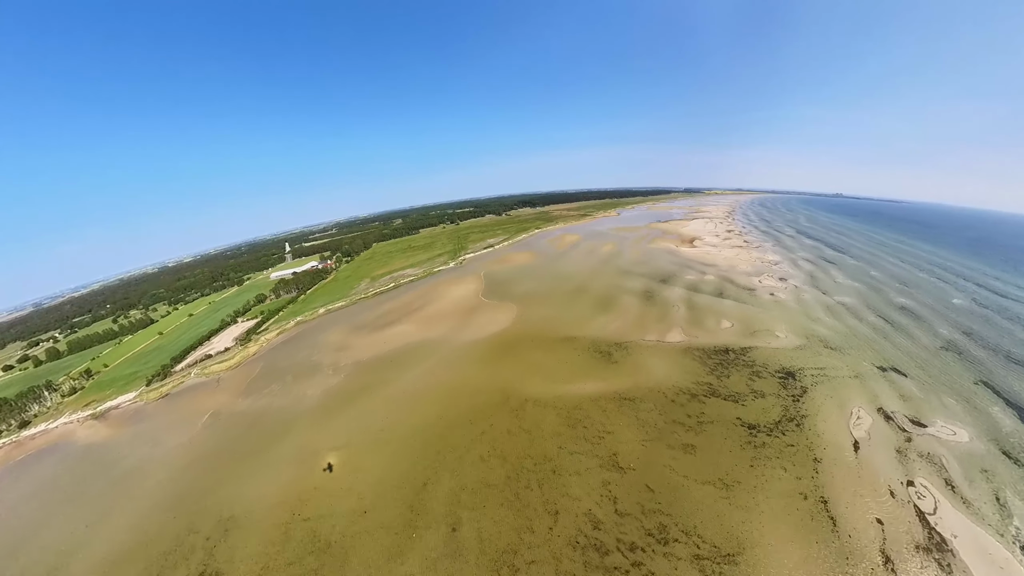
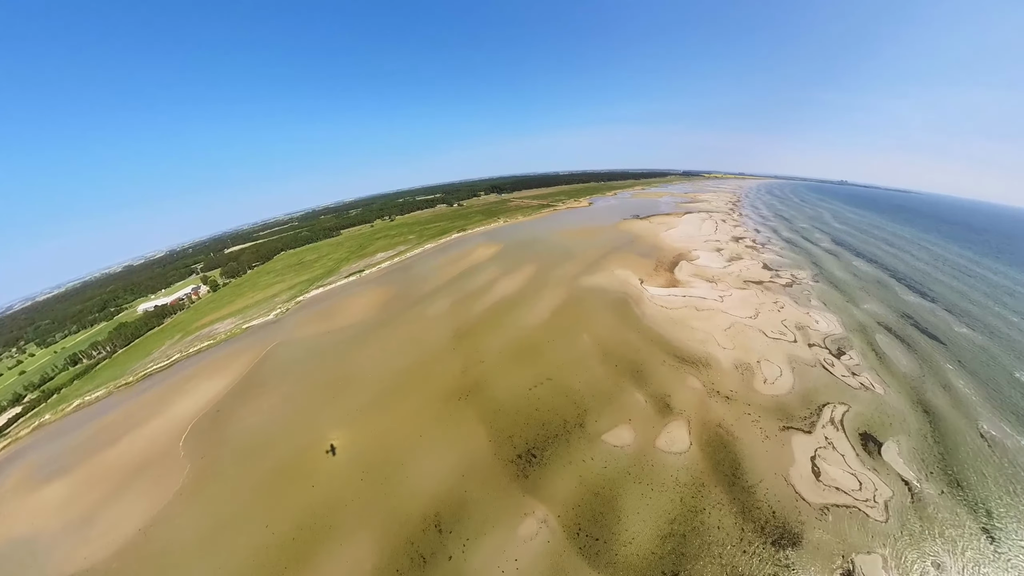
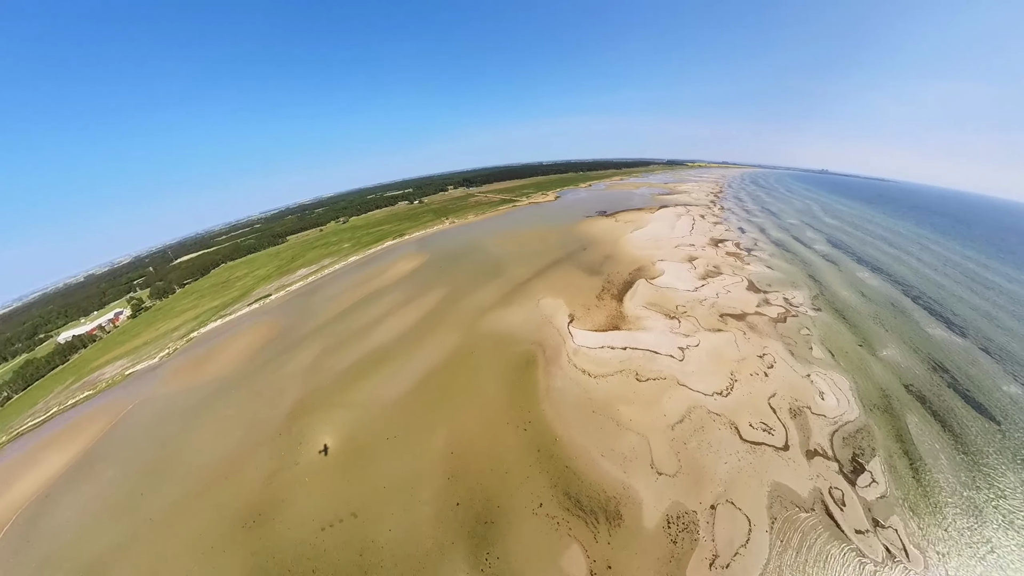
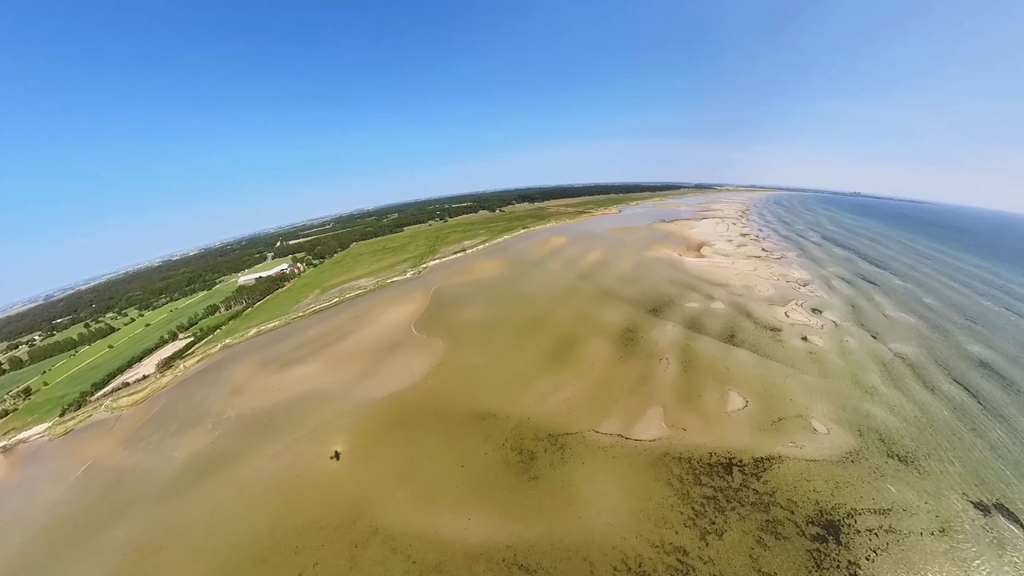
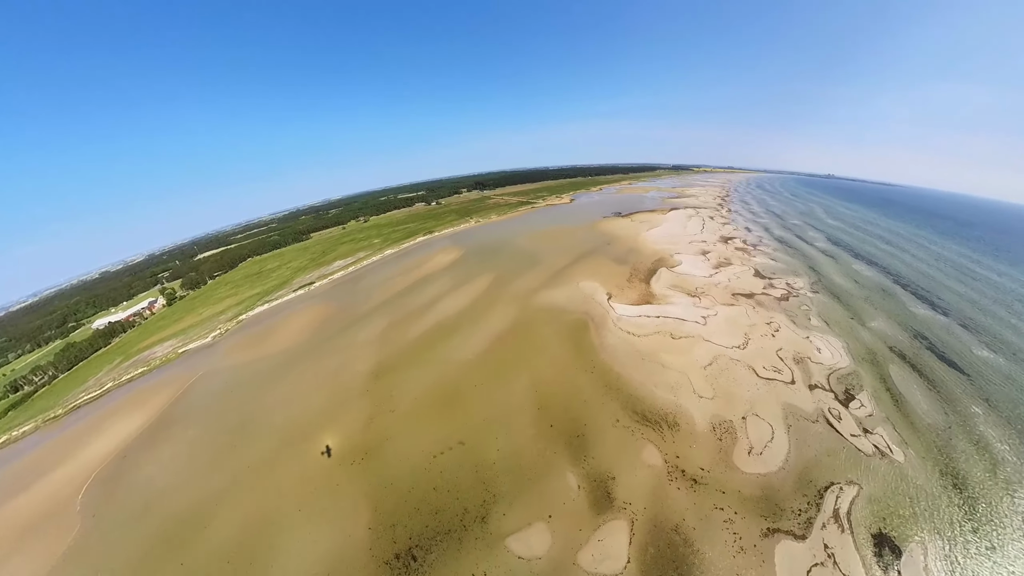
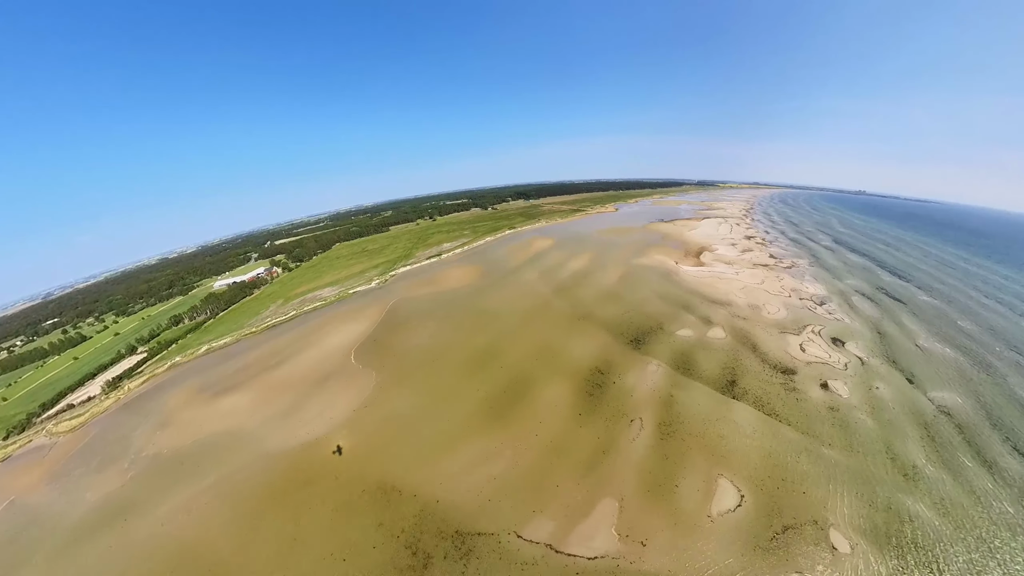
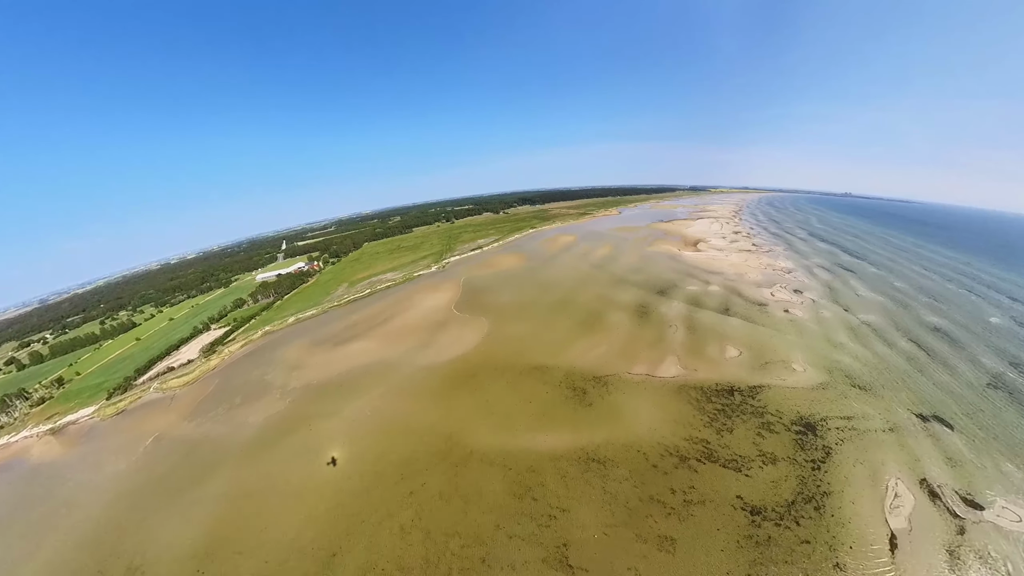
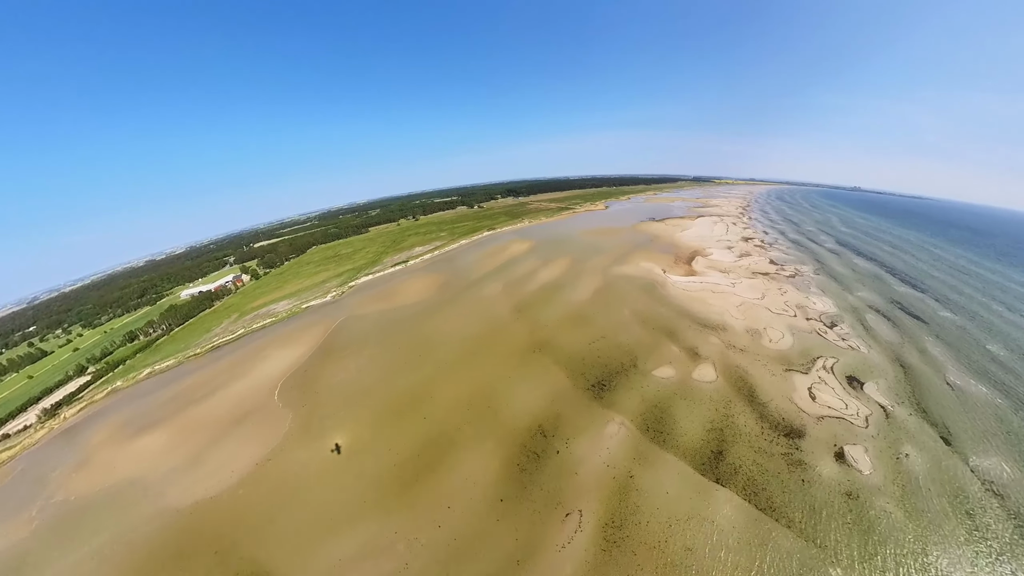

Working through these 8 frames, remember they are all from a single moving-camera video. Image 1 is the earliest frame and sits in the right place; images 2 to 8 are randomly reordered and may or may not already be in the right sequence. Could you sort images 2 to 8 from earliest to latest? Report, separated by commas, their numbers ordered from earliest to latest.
7, 4, 6, 8, 2, 5, 3
